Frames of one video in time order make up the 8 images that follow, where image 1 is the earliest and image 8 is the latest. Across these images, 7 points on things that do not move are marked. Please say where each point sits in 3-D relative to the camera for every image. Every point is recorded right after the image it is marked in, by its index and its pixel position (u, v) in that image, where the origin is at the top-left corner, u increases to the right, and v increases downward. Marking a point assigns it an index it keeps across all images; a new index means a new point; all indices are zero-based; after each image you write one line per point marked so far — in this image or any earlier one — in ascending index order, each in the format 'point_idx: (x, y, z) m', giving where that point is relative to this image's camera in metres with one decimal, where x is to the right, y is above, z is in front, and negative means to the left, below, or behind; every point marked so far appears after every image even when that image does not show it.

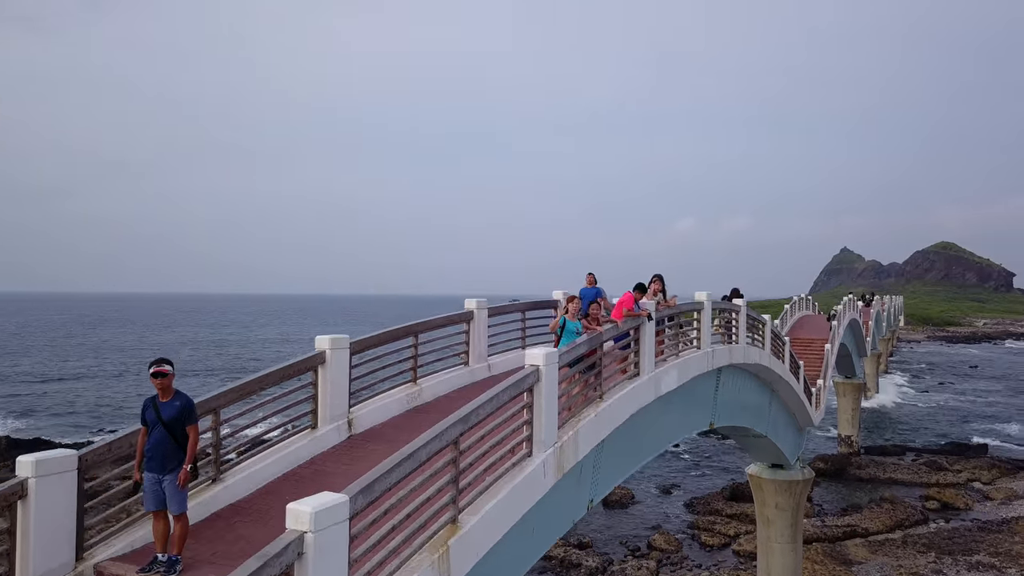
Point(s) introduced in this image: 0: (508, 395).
0: (0.0, -0.8, +4.6) m
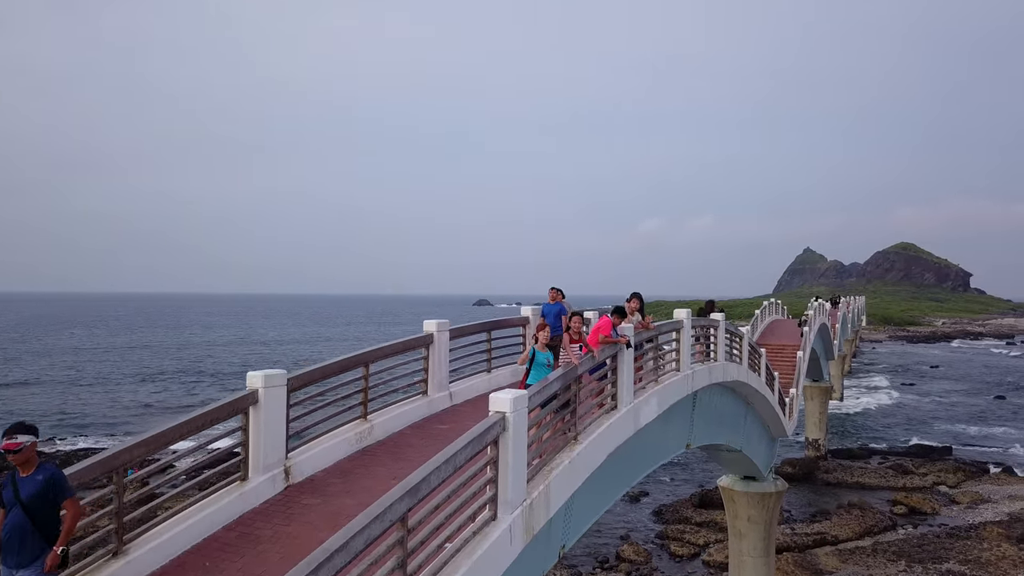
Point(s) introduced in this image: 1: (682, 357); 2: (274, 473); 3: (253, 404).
0: (-0.3, -1.0, +3.9) m
1: (+2.0, -0.8, +7.7) m
2: (-1.9, -1.5, +5.2) m
3: (-2.1, -0.9, +5.1) m
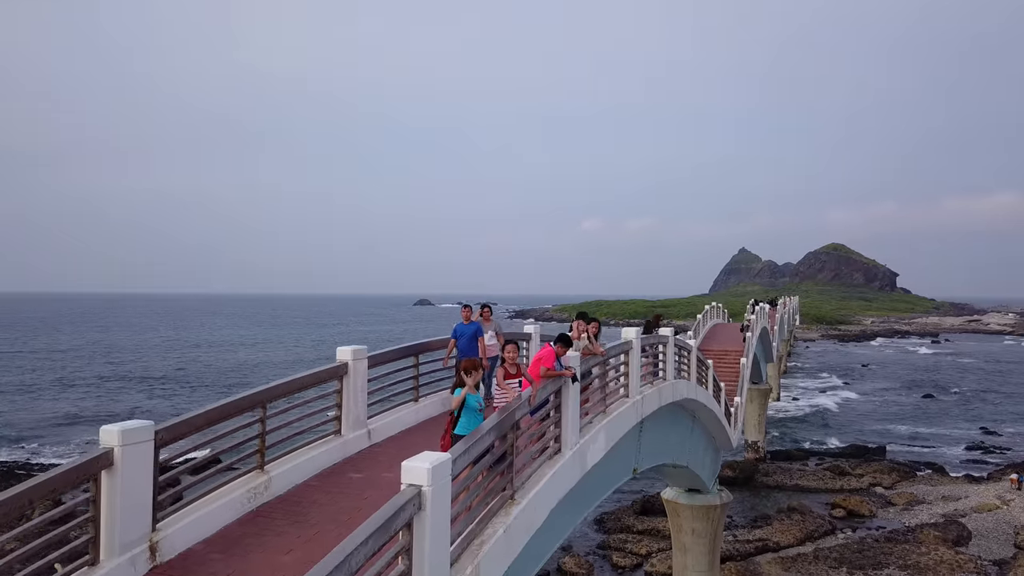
0: (-0.7, -1.2, +3.0) m
1: (+1.3, -1.0, +7.0) m
2: (-2.4, -1.7, +4.1) m
3: (-2.5, -1.1, +4.1) m
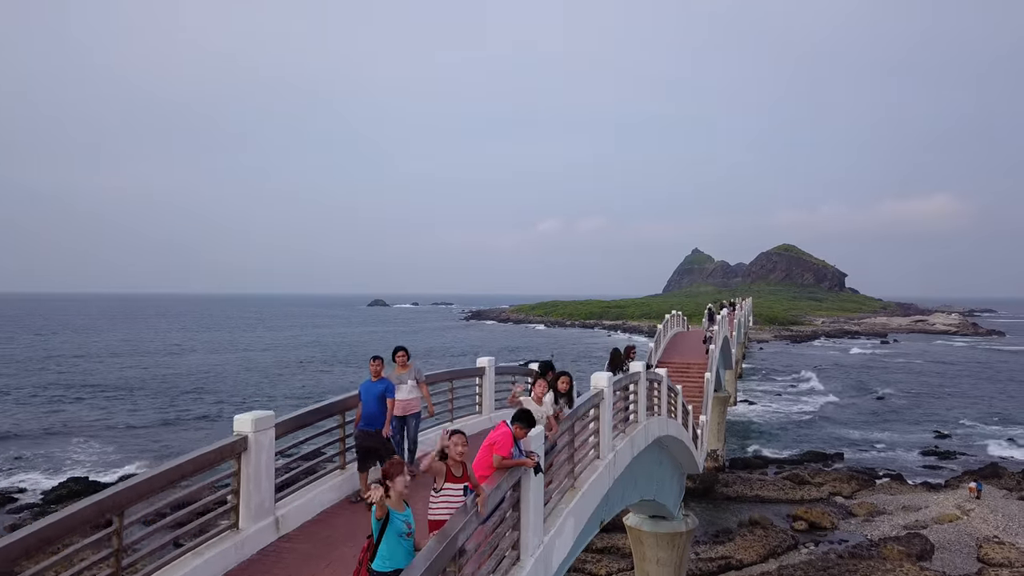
0: (-0.9, -1.6, +1.8) m
1: (+0.8, -1.4, +5.9) m
2: (-2.7, -2.1, +2.8) m
3: (-2.8, -1.5, +2.7) m
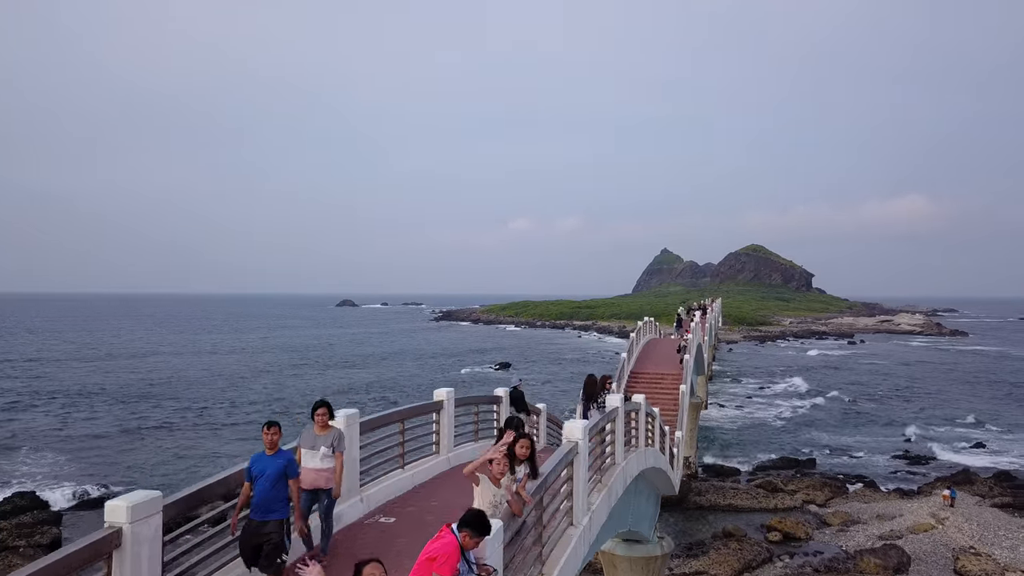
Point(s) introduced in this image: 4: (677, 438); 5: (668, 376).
0: (-1.0, -1.8, +0.8) m
1: (+0.5, -1.6, +5.0) m
2: (-2.9, -2.3, +1.8) m
3: (-3.0, -1.8, +1.7) m
4: (+3.6, -3.3, +14.2) m
5: (+4.3, -2.4, +17.9) m
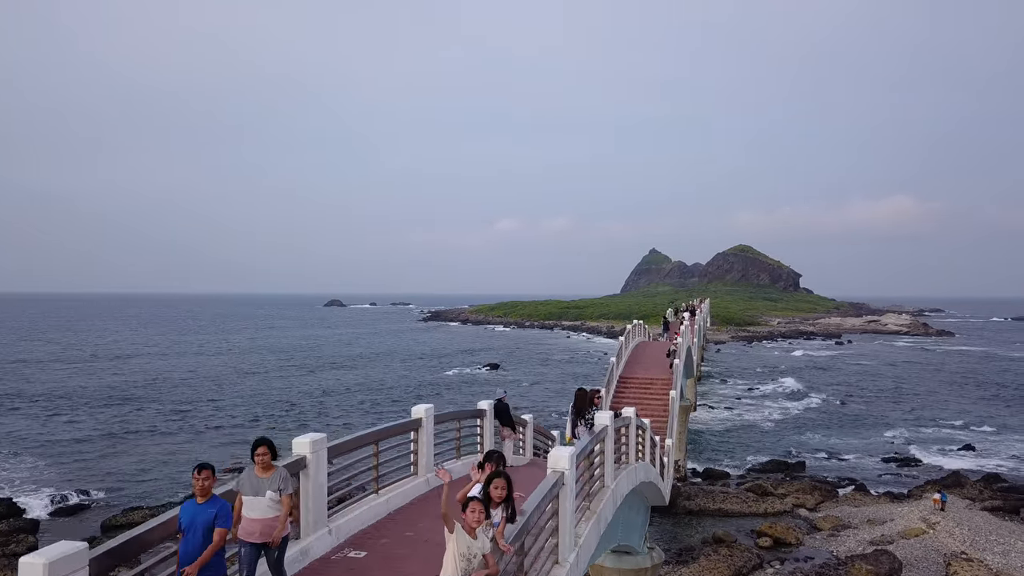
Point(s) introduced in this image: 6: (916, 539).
0: (-1.1, -1.9, +0.4) m
1: (+0.3, -1.7, +4.7) m
2: (-2.9, -2.5, +1.3) m
3: (-3.1, -1.9, +1.2) m
4: (+3.3, -3.4, +13.9) m
5: (+4.0, -2.5, +17.6) m
6: (+12.0, -7.5, +19.2) m
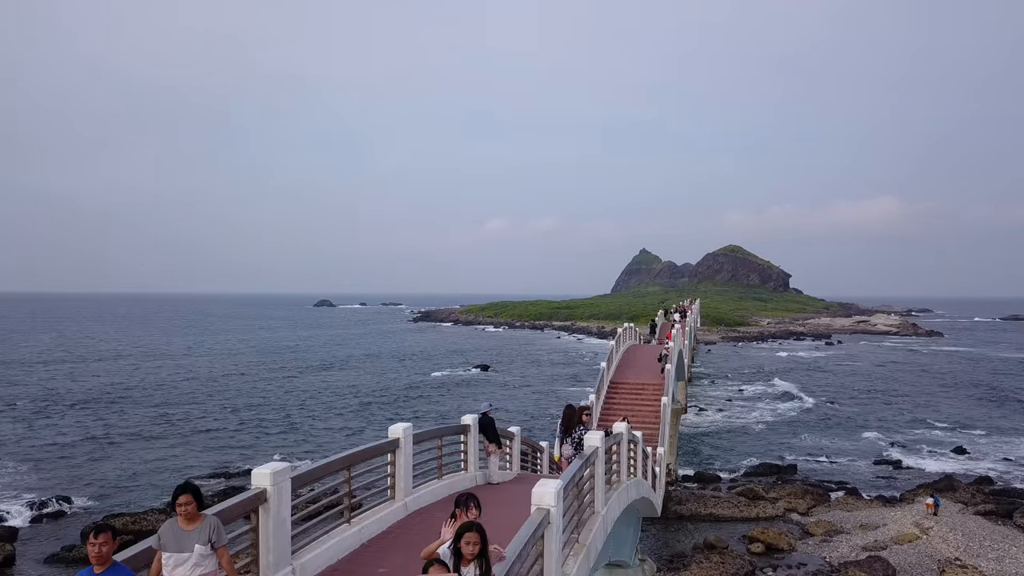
0: (-1.1, -2.0, 0.0) m
1: (+0.2, -1.8, +4.3) m
2: (-3.0, -2.6, +0.9) m
3: (-3.1, -2.0, +0.8) m
4: (+3.1, -3.5, +13.5) m
5: (+3.7, -2.6, +17.3) m
6: (+11.6, -7.5, +19.0) m
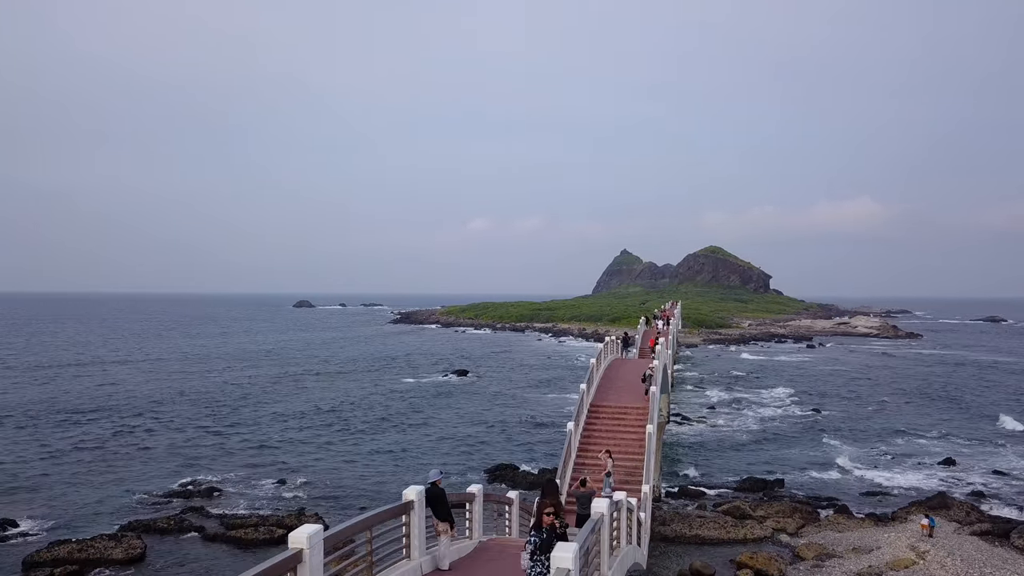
0: (-1.3, -2.4, -1.4) m
1: (-0.1, -2.2, +2.9) m
2: (-3.3, -3.0, -0.6) m
3: (-3.4, -2.4, -0.7) m
4: (+2.5, -3.9, +12.2) m
5: (+2.9, -3.0, +16.0) m
6: (+10.9, -7.8, +18.0) m
